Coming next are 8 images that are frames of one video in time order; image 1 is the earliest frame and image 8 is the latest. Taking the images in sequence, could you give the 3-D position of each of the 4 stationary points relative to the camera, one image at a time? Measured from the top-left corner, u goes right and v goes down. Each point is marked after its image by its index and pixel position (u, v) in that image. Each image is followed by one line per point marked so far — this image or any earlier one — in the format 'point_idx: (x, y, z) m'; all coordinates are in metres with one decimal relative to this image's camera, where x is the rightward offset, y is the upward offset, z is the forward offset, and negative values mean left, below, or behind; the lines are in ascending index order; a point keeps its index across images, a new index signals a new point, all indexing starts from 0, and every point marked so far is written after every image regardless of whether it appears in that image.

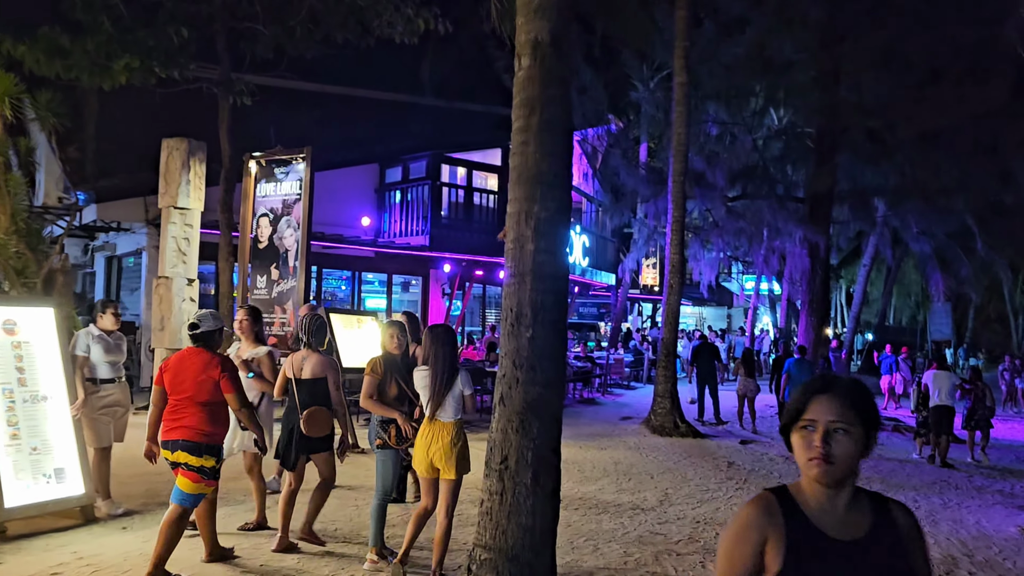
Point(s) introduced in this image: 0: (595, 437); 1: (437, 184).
0: (+1.1, -2.0, +11.5) m
1: (-1.5, +2.0, +16.6) m
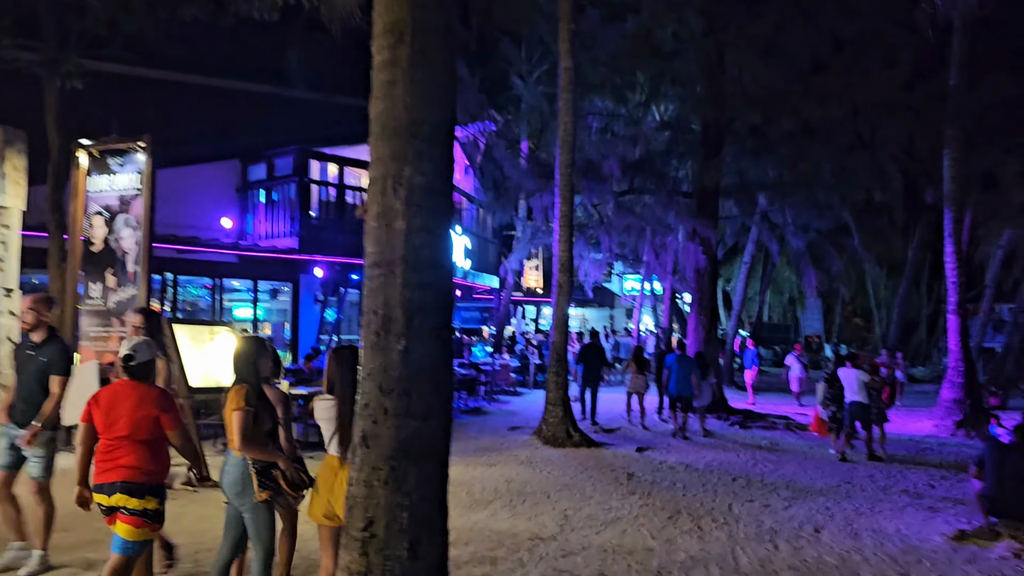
0: (-0.4, -2.0, +10.6) m
1: (-3.7, +1.9, +15.2) m
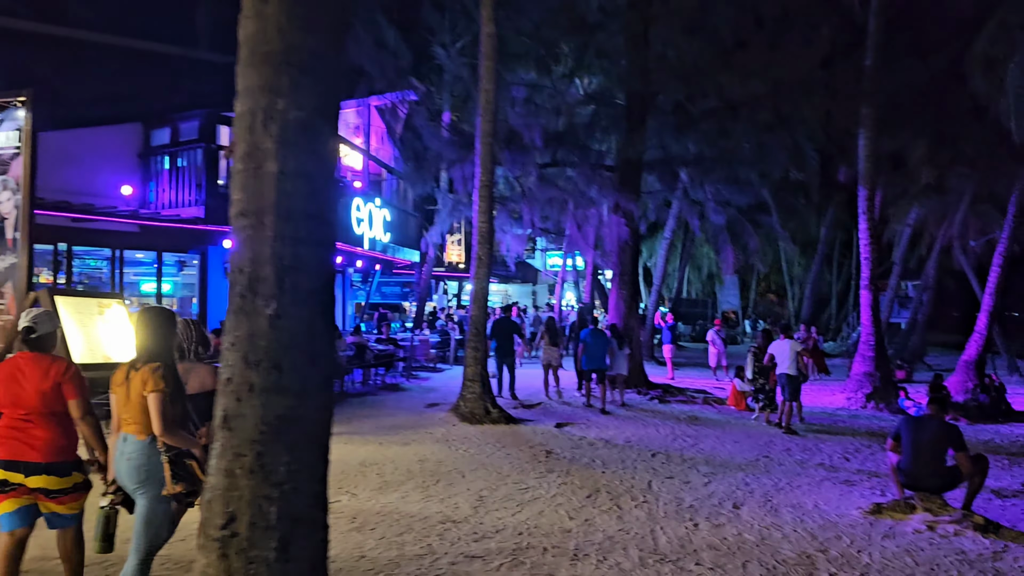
0: (-1.4, -1.7, +10.2) m
1: (-5.0, +2.4, +14.4) m
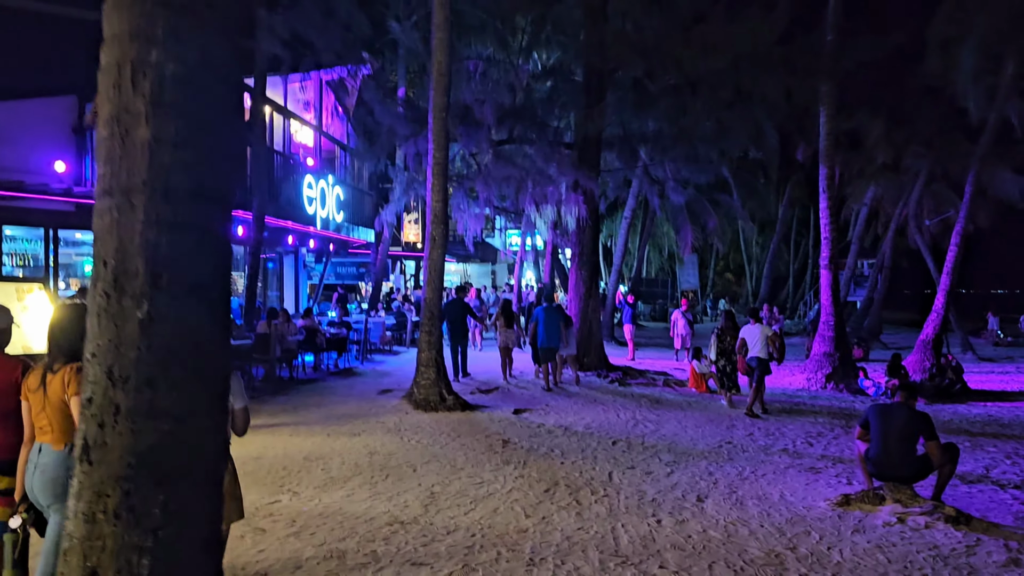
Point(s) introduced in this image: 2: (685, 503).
0: (-1.9, -1.5, +9.7) m
1: (-5.7, +2.7, +13.7) m
2: (+1.3, -1.6, +6.4) m
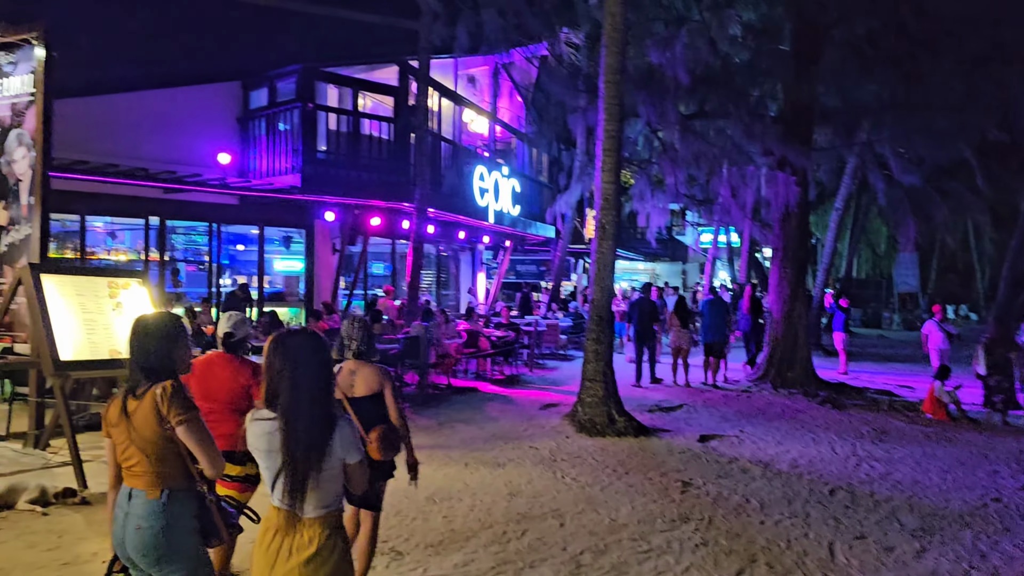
0: (-0.2, -1.4, +8.2) m
1: (-3.0, +2.7, +12.9) m
2: (+2.2, -1.6, +4.3) m
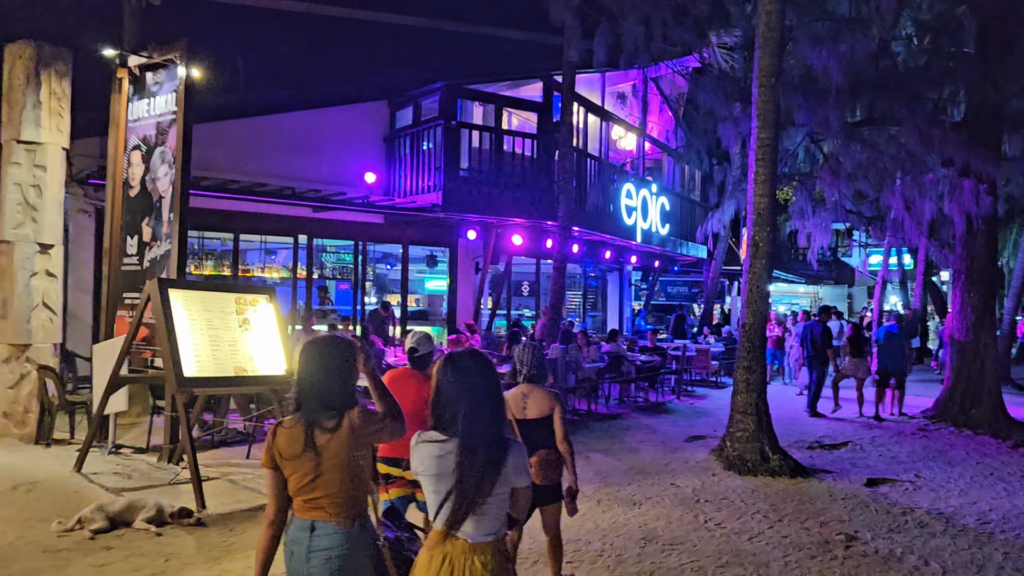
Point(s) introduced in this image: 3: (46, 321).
0: (+1.1, -1.6, +7.5) m
1: (-0.9, +2.4, +12.8) m
2: (+2.7, -1.7, +3.3) m
3: (-4.4, -0.3, +8.1) m
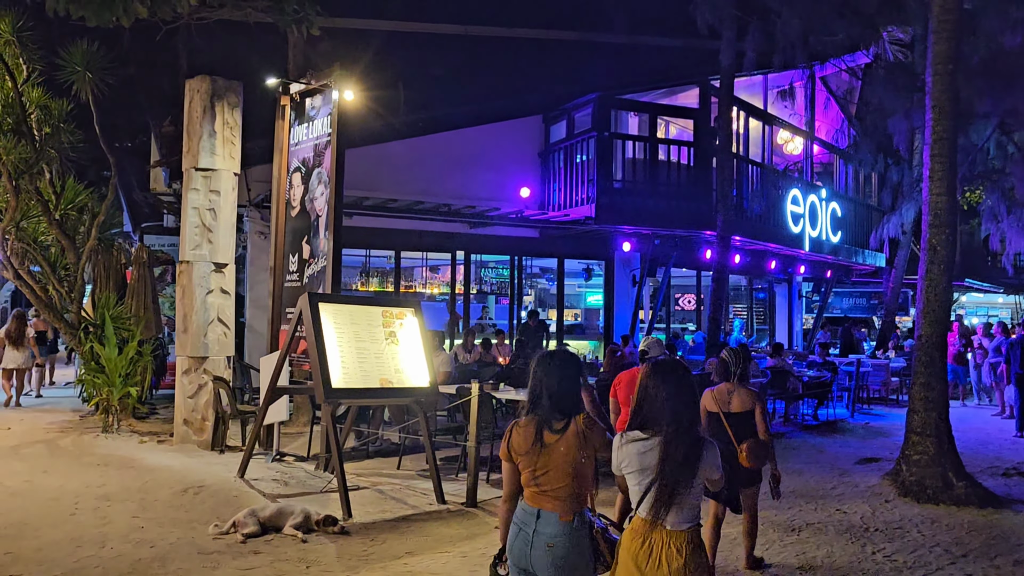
0: (+2.3, -1.7, +7.0) m
1: (+1.4, +2.2, +12.7) m
2: (+3.1, -1.7, +2.5) m
3: (-2.9, -0.5, +8.7) m
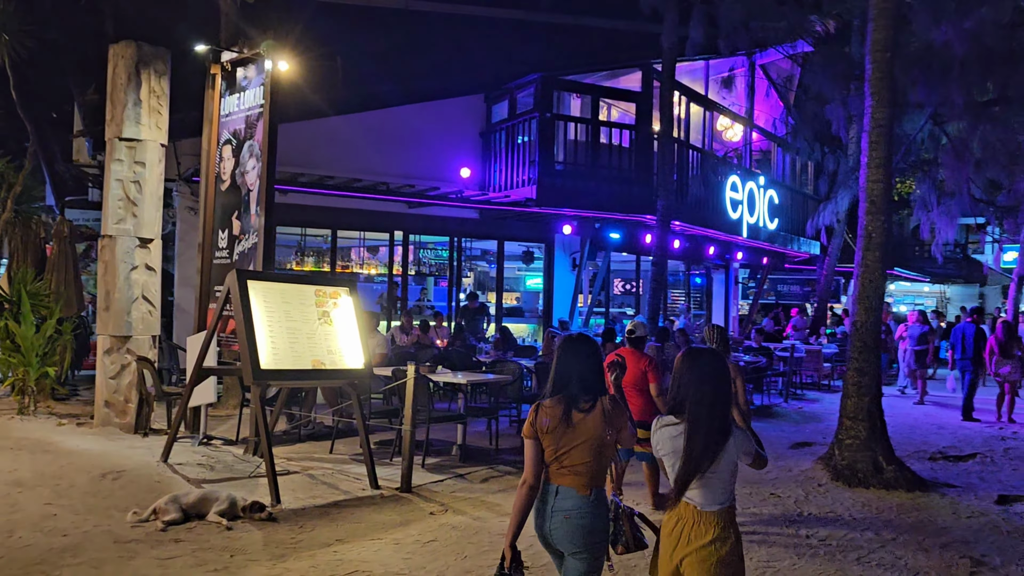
0: (+1.8, -1.6, +7.1) m
1: (+0.5, +2.5, +12.5) m
2: (+2.9, -1.7, +2.6) m
3: (-3.5, -0.3, +8.3) m
